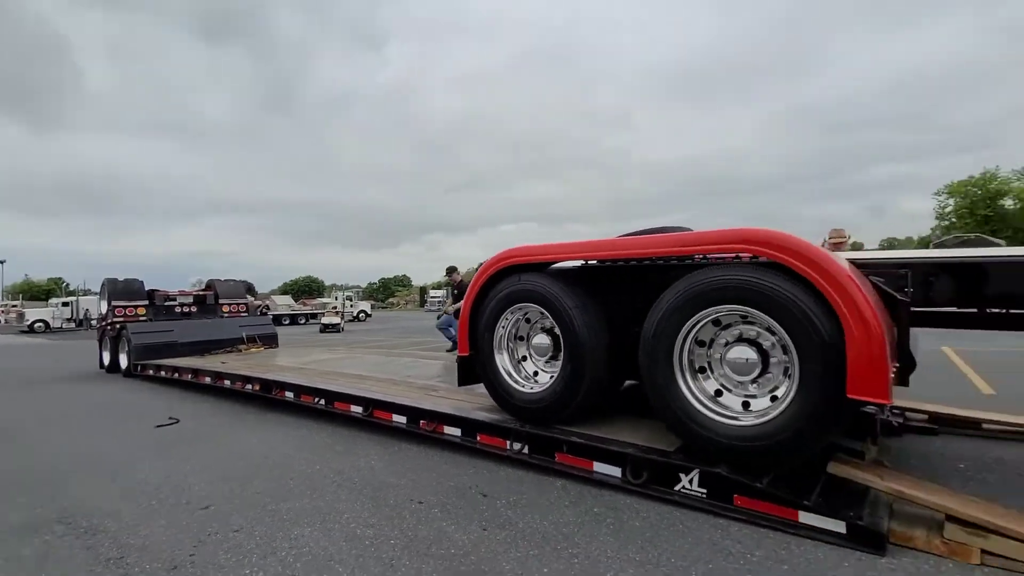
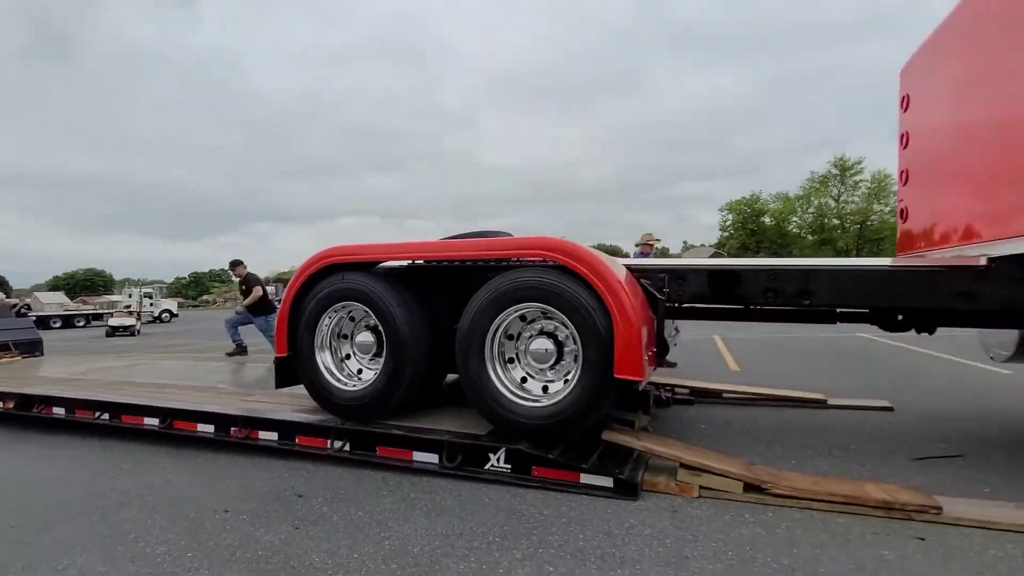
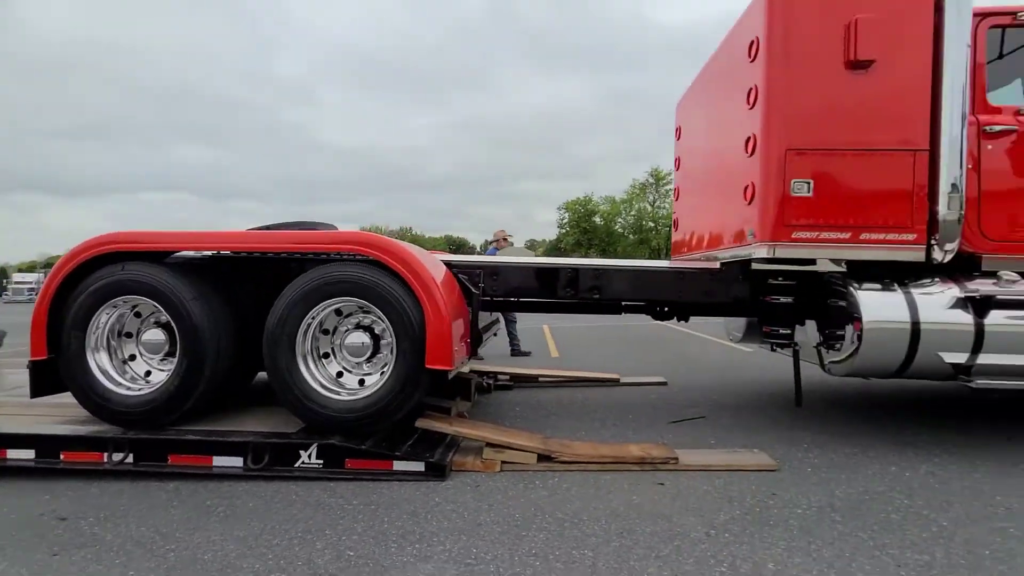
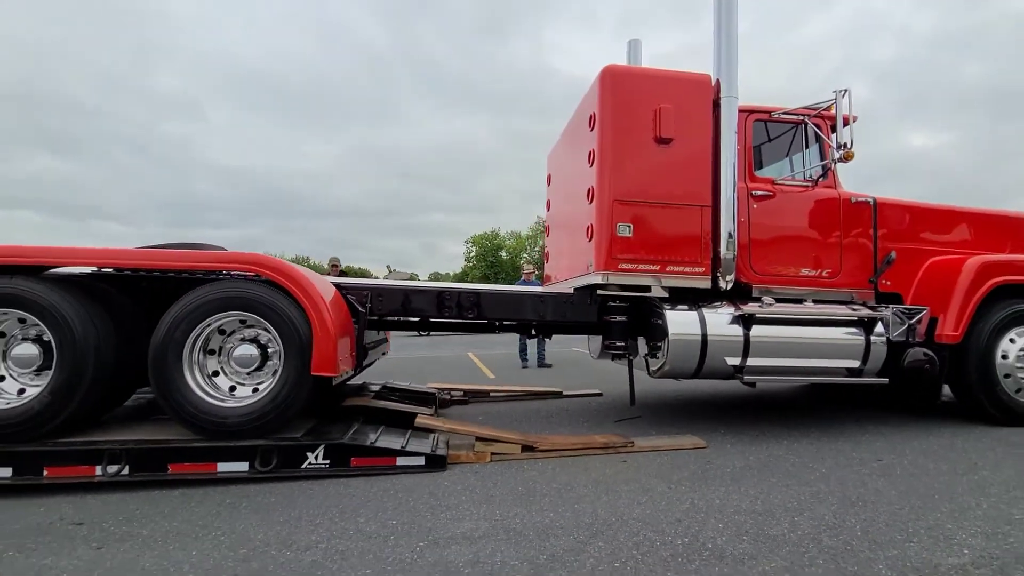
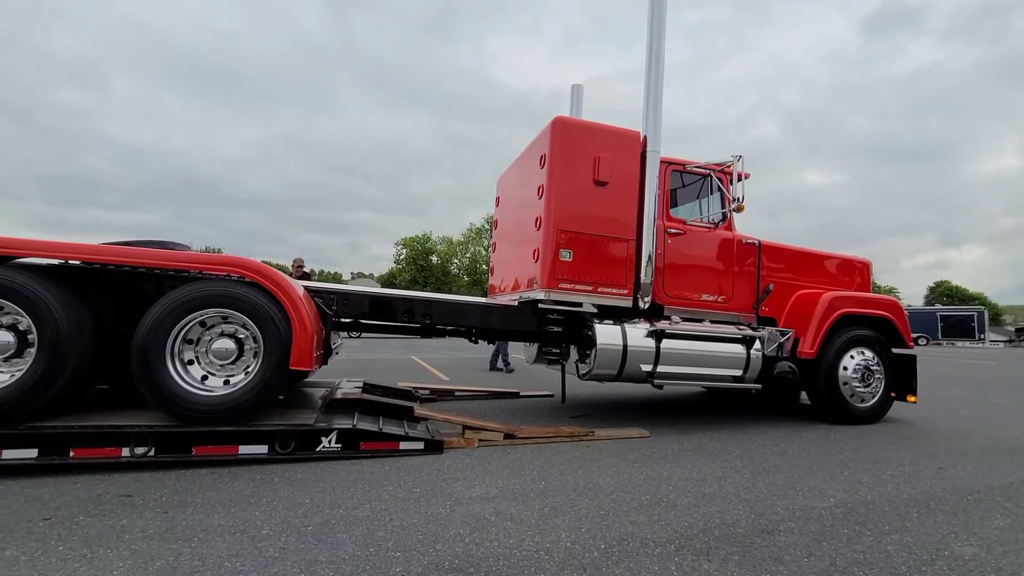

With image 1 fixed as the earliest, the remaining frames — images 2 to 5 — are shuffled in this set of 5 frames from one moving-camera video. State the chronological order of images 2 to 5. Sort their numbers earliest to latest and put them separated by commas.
2, 3, 4, 5
